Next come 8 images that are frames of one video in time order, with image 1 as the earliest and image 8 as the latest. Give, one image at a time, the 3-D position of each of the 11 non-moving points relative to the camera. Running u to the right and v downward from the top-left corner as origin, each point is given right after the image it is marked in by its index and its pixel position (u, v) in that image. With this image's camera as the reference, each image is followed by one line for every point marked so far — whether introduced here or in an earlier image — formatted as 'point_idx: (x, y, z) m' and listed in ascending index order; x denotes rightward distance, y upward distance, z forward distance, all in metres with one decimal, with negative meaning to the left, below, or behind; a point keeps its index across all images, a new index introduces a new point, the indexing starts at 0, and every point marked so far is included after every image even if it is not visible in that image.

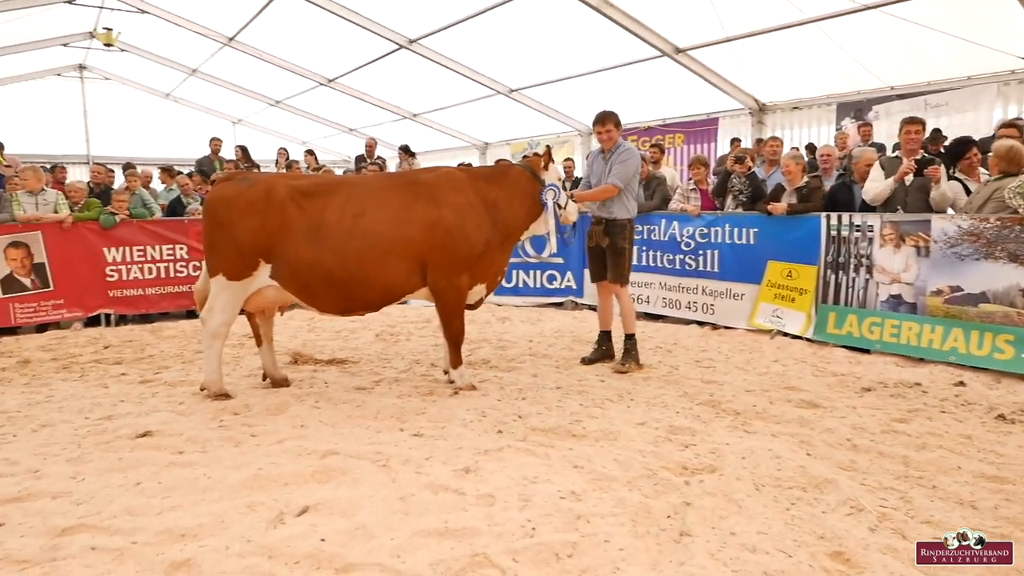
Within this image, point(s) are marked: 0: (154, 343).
0: (-3.3, -0.5, +6.4) m
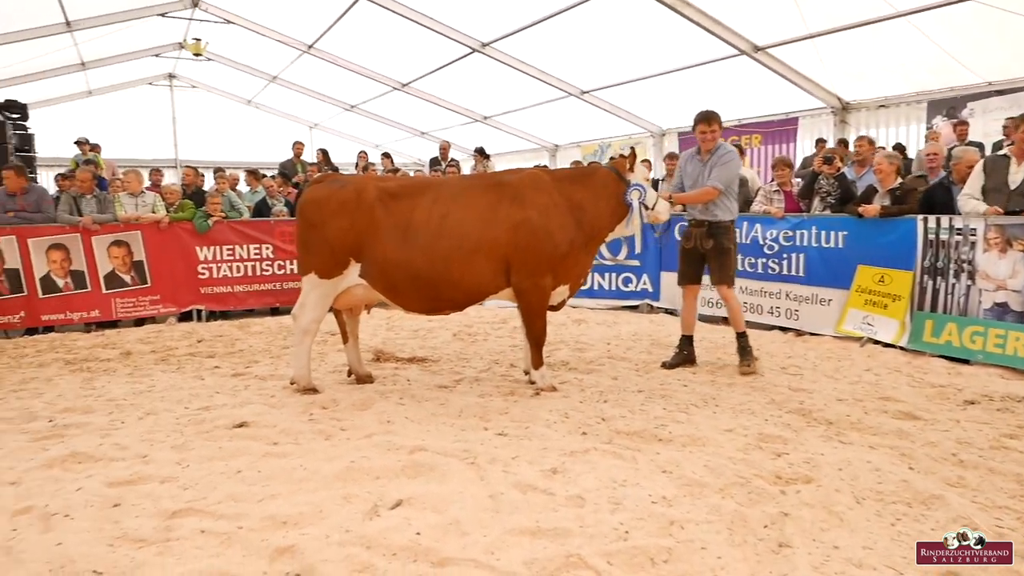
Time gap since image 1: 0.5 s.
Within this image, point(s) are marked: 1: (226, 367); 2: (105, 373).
0: (-2.6, -0.5, +6.7) m
1: (-2.3, -0.6, +5.5) m
2: (-3.1, -0.6, +5.4) m
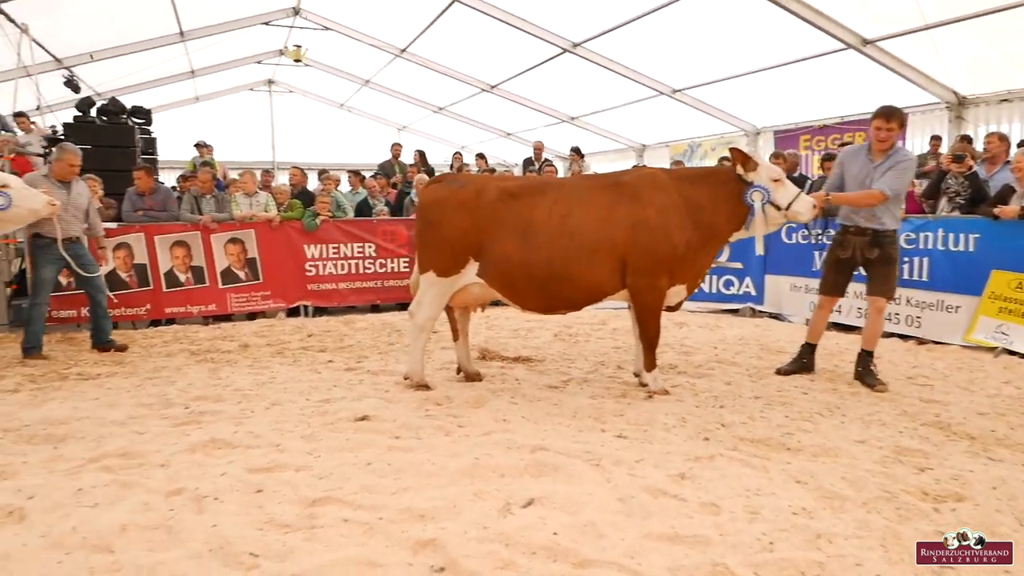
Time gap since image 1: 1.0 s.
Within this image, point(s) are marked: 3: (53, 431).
0: (-1.6, -0.4, +6.9) m
1: (-1.4, -0.6, +5.7) m
2: (-2.3, -0.6, +5.6) m
3: (-2.6, -0.8, +3.9) m
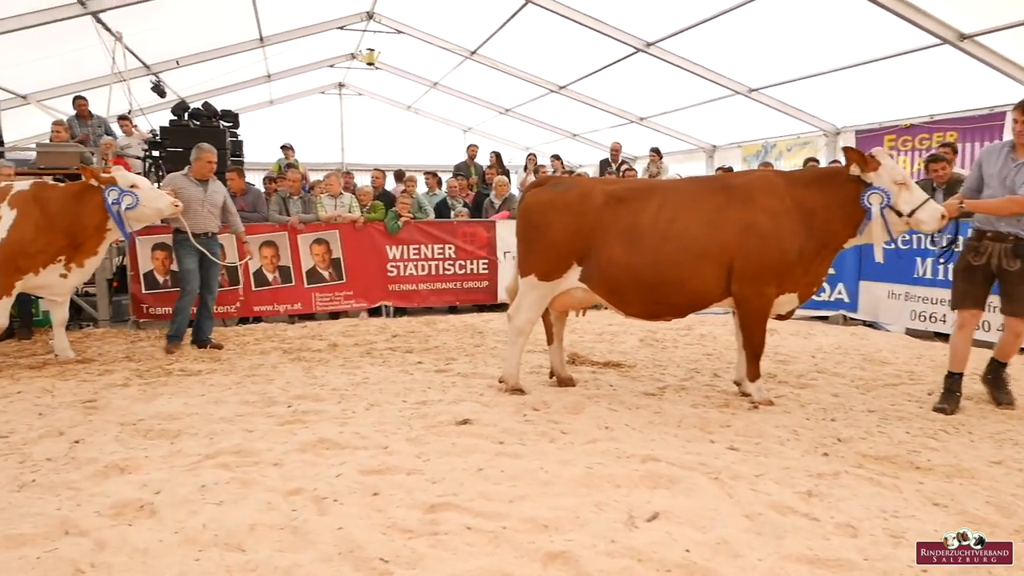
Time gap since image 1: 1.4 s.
0: (-0.8, -0.5, +6.9) m
1: (-0.7, -0.6, +5.7) m
2: (-1.6, -0.6, +5.7) m
3: (-2.0, -0.8, +4.0) m
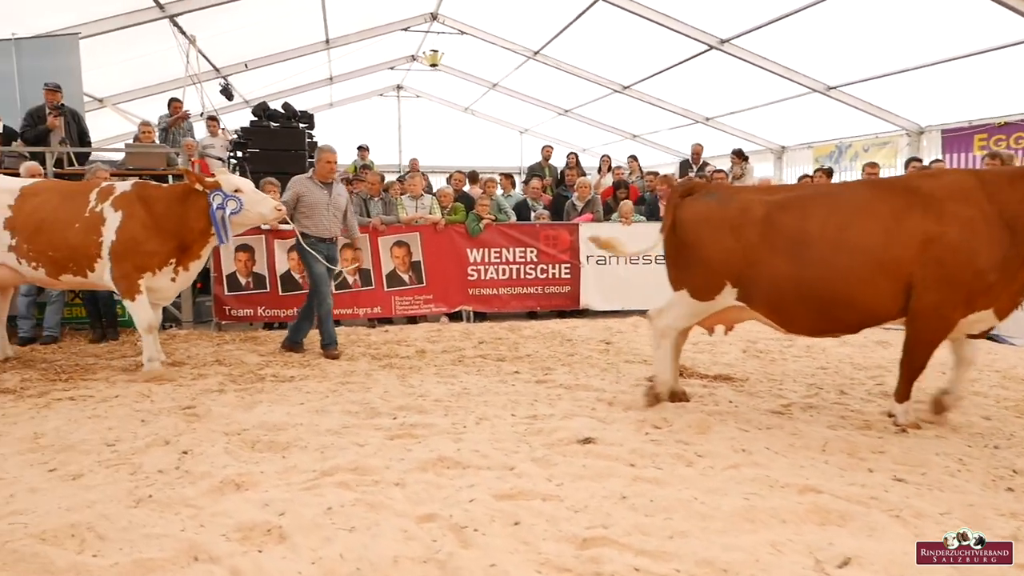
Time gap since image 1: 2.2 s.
0: (+0.1, -0.5, +6.6) m
1: (+0.1, -0.7, +5.5) m
2: (-0.8, -0.6, +5.5) m
3: (-1.3, -0.8, +3.8) m
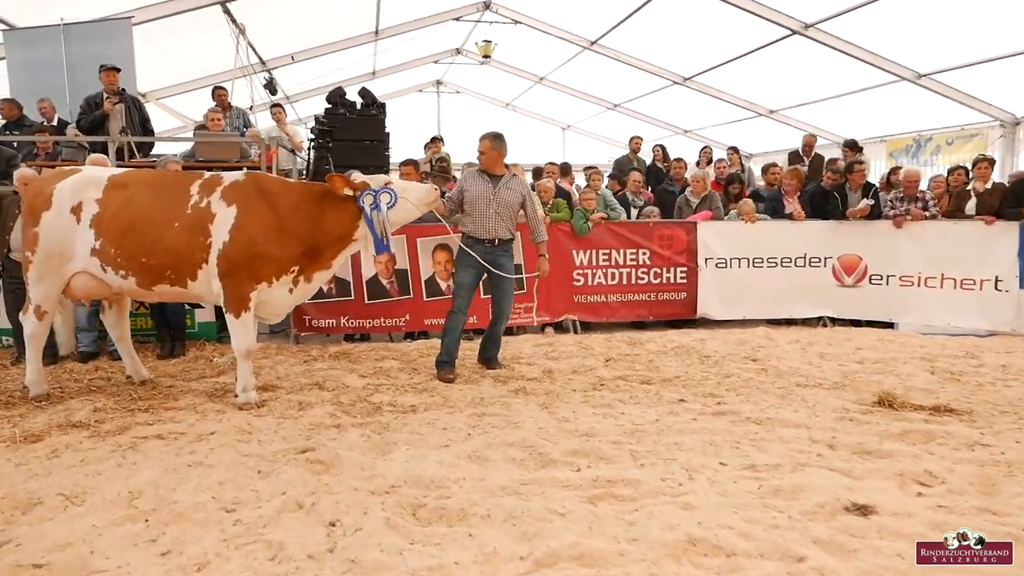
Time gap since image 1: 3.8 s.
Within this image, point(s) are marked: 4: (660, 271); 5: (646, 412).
0: (+1.2, -0.6, +5.7) m
1: (+1.1, -0.7, +4.5) m
2: (+0.3, -0.7, +4.6) m
3: (-0.3, -0.9, +2.9) m
4: (+1.5, +0.2, +7.1) m
5: (+0.8, -0.7, +4.2) m
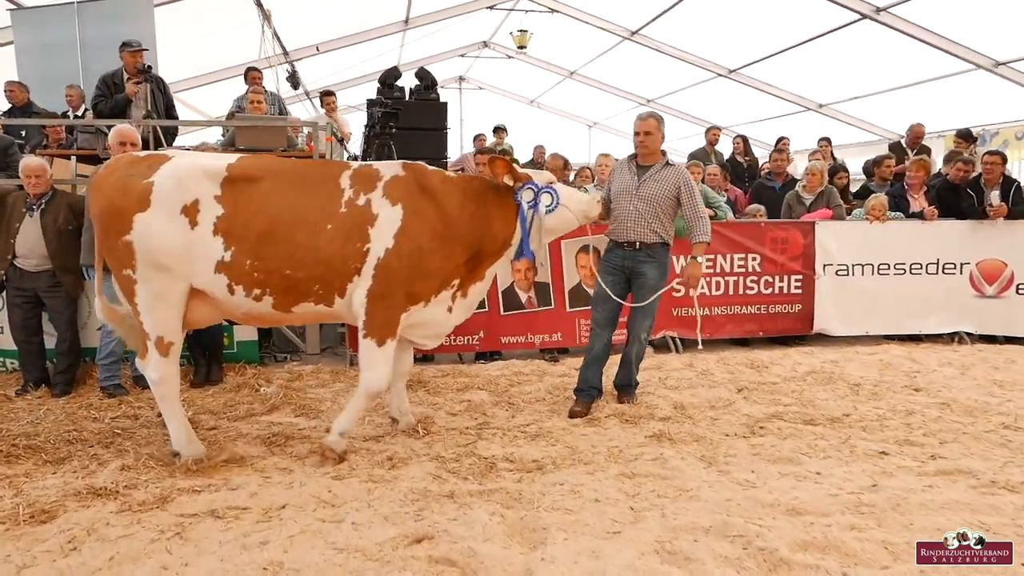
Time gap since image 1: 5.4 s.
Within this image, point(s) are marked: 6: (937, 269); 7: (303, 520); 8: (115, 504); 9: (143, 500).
0: (+1.9, -0.7, +4.7) m
1: (+1.9, -0.8, +3.5) m
2: (+1.0, -0.8, +3.6) m
3: (+0.4, -1.0, +1.9) m
4: (+2.2, +0.1, +6.1) m
5: (+1.5, -0.8, +3.2) m
6: (+3.8, +0.2, +6.2) m
7: (-0.8, -0.9, +2.7) m
8: (-1.6, -0.9, +2.9) m
9: (-1.5, -0.9, +2.9) m
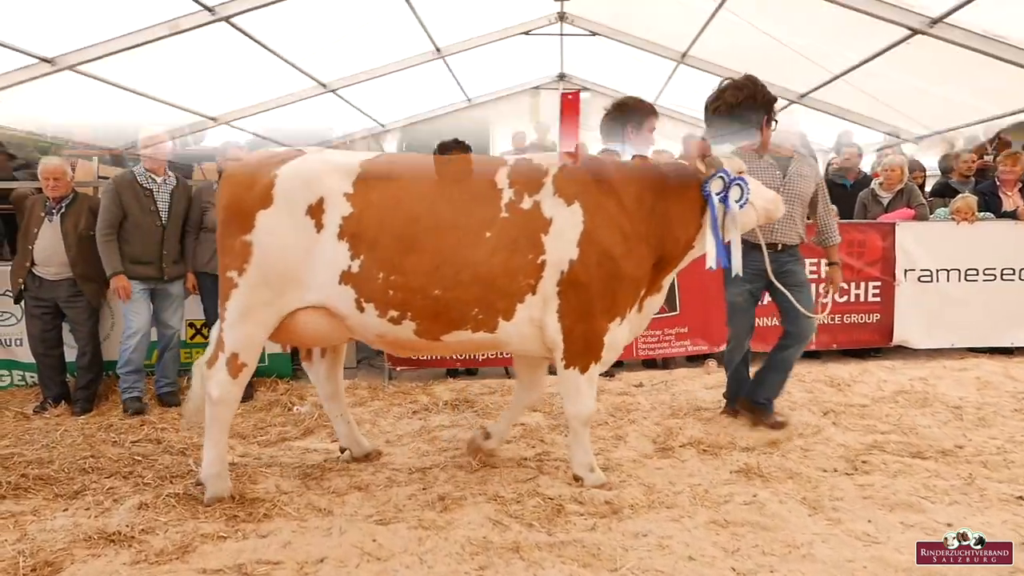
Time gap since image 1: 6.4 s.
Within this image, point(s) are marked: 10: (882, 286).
0: (+2.2, -0.7, +4.1) m
1: (+2.1, -0.9, +3.0) m
2: (+1.3, -0.9, +3.1) m
3: (+0.6, -1.0, +1.4) m
4: (+2.6, 0.0, +5.5) m
5: (+1.8, -0.9, +2.7) m
6: (+4.2, +0.1, +5.6) m
7: (-0.6, -0.9, +2.3) m
8: (-1.4, -0.9, +2.5) m
9: (-1.2, -0.9, +2.5) m
10: (+2.9, 0.0, +5.6) m
